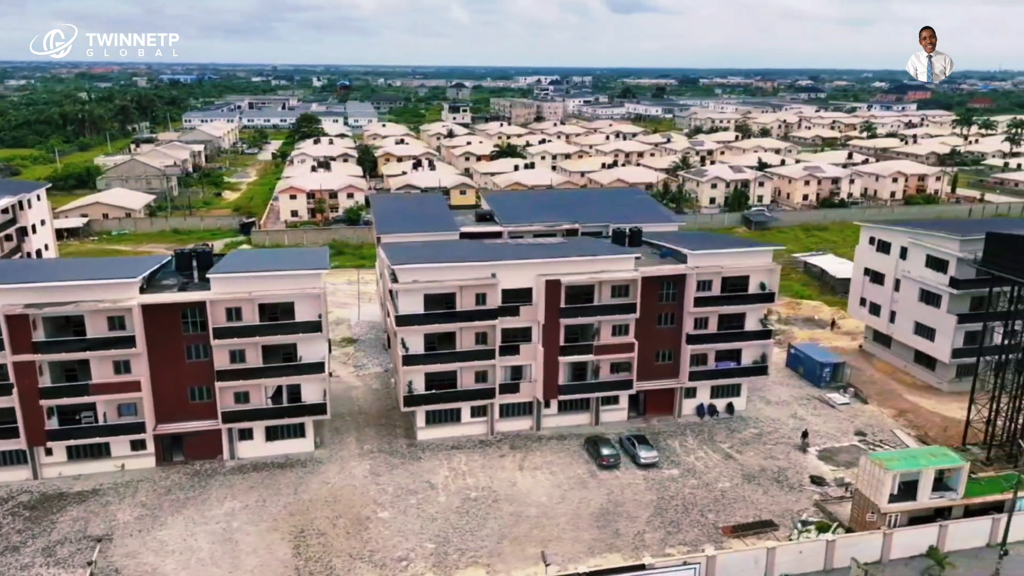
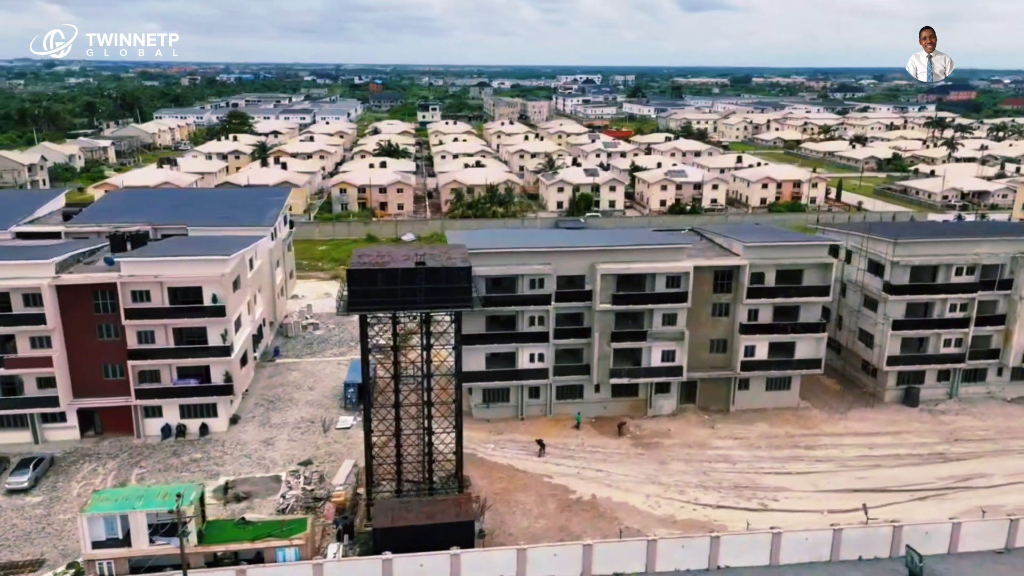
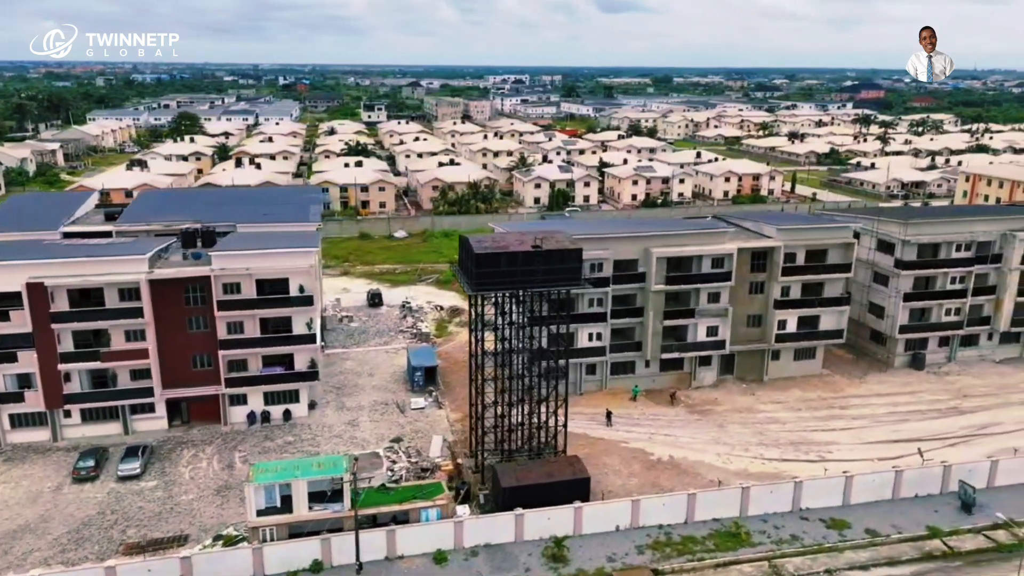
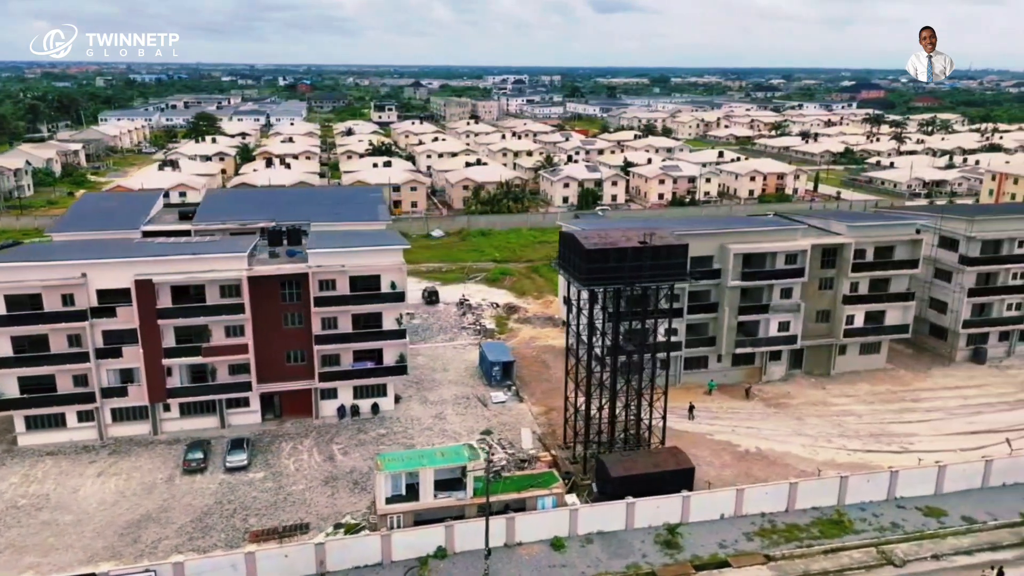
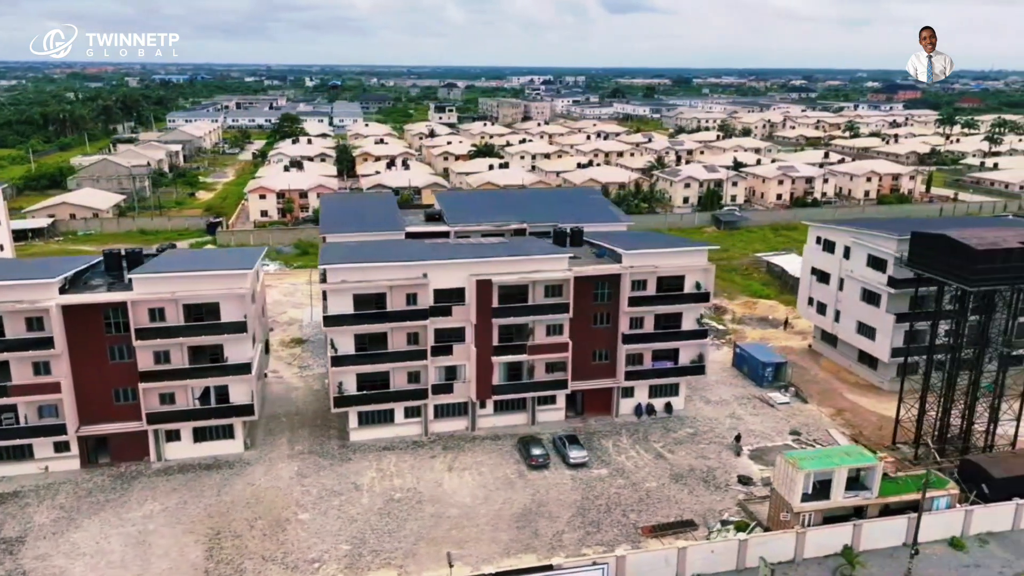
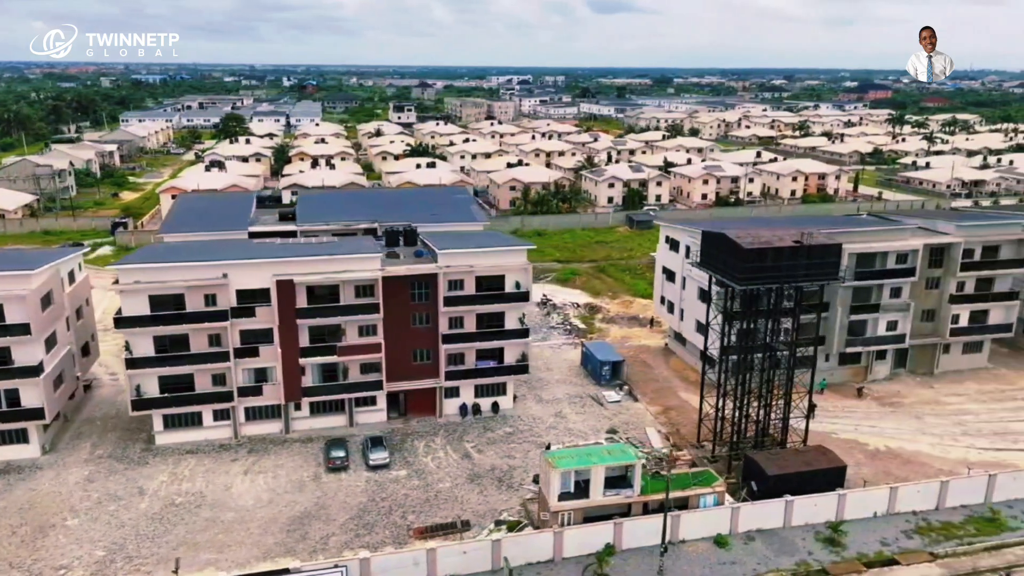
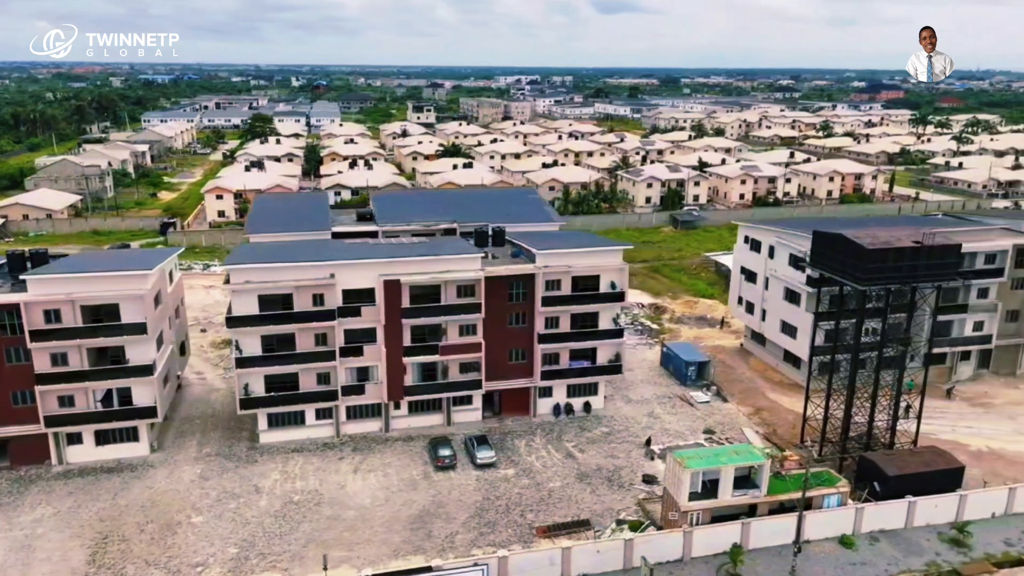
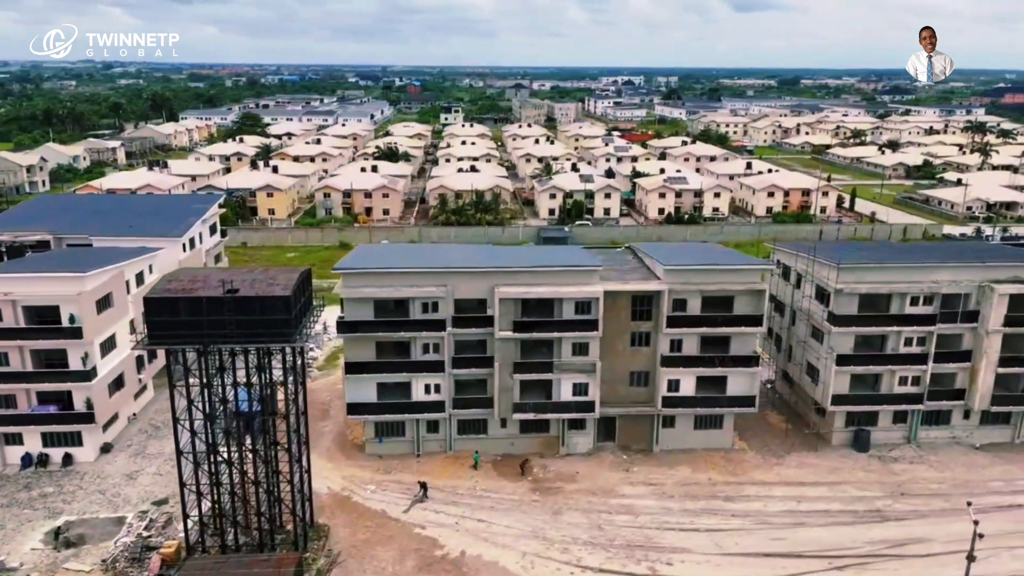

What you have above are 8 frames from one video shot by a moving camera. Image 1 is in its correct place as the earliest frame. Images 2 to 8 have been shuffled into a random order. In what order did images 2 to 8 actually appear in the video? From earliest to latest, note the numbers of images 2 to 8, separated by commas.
5, 7, 6, 4, 3, 2, 8
